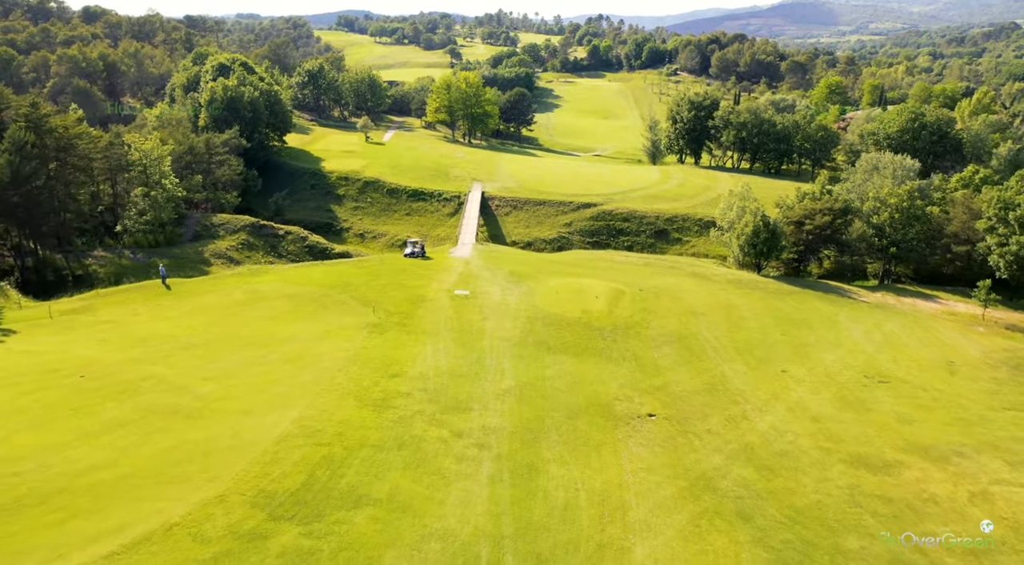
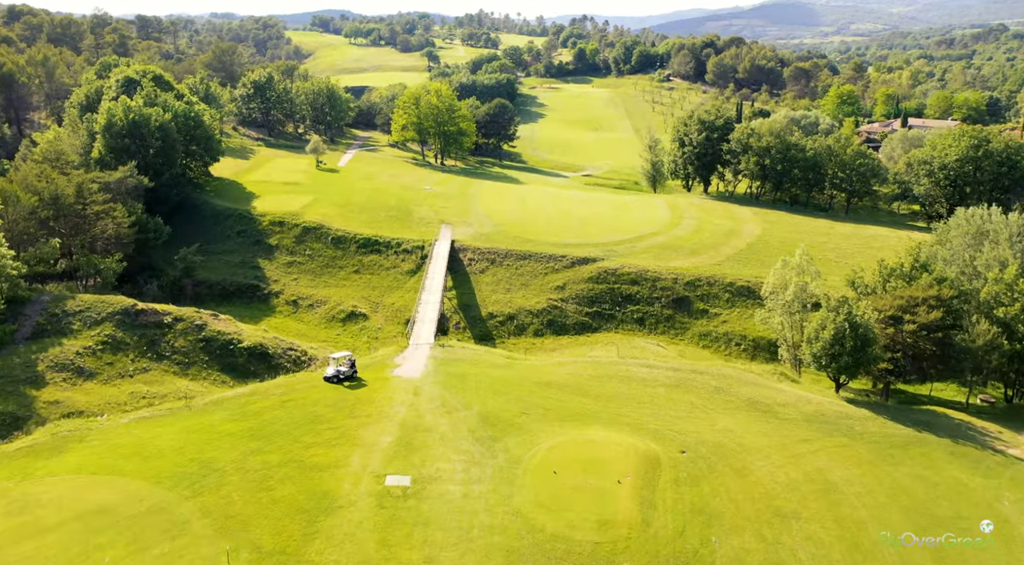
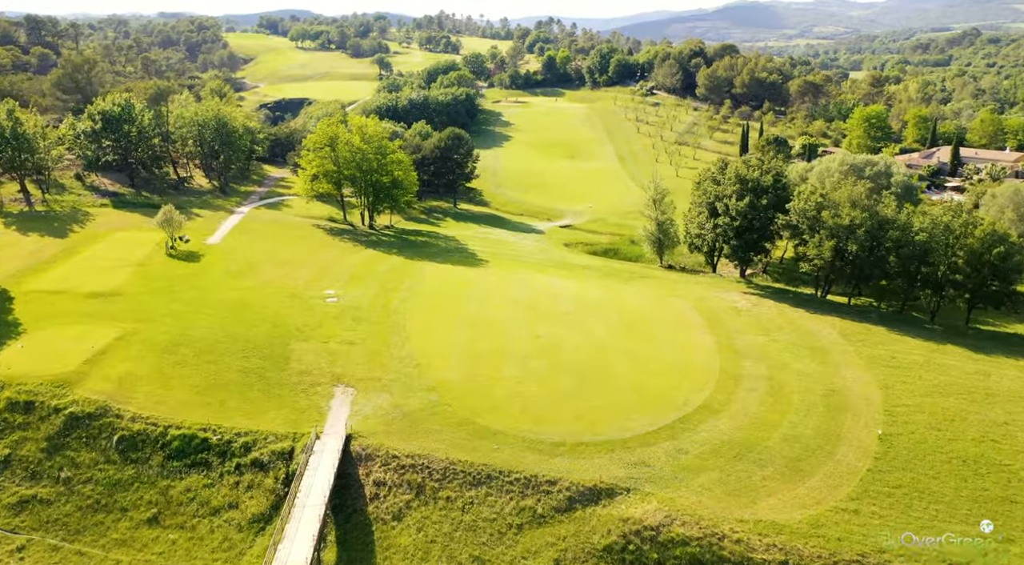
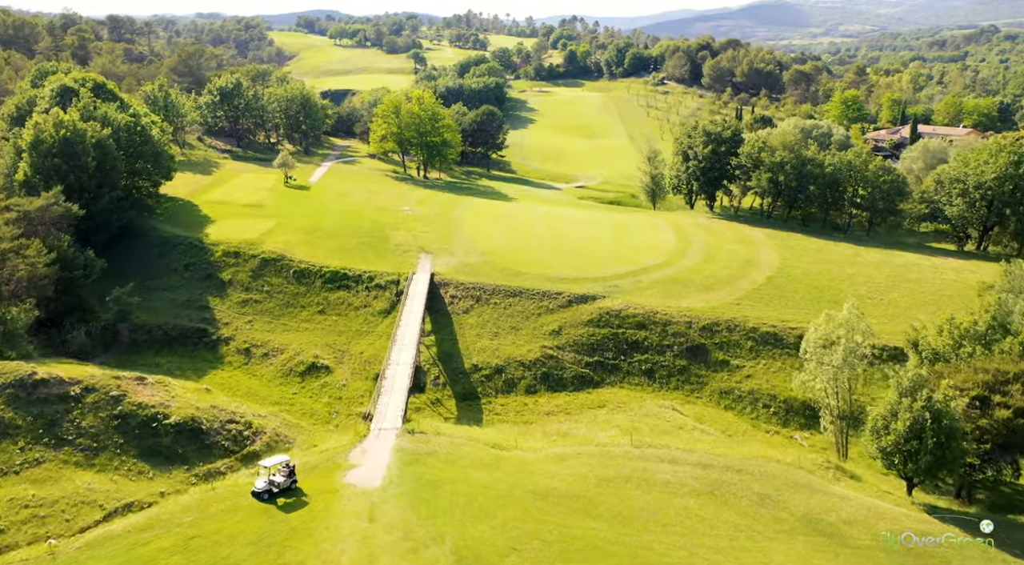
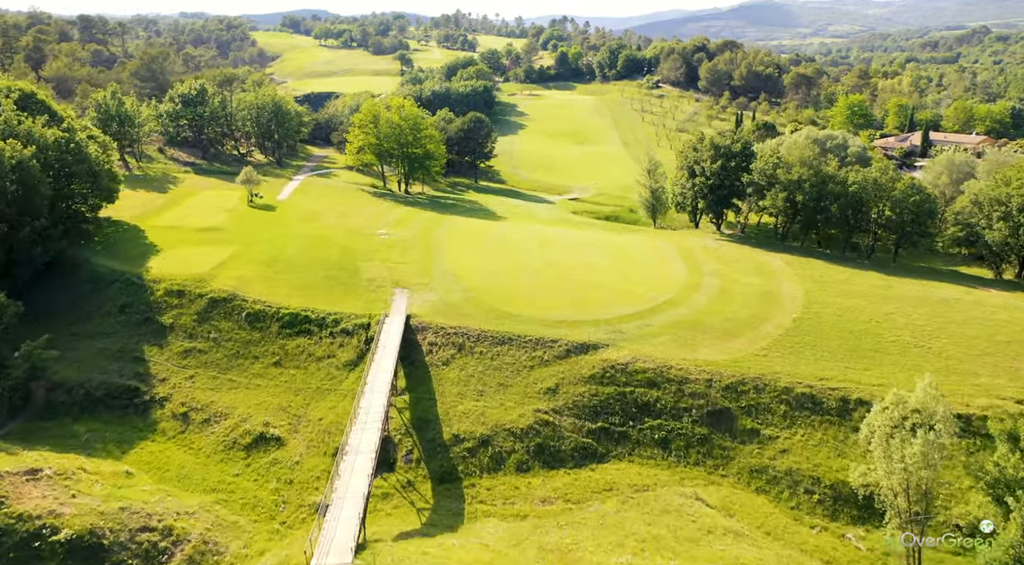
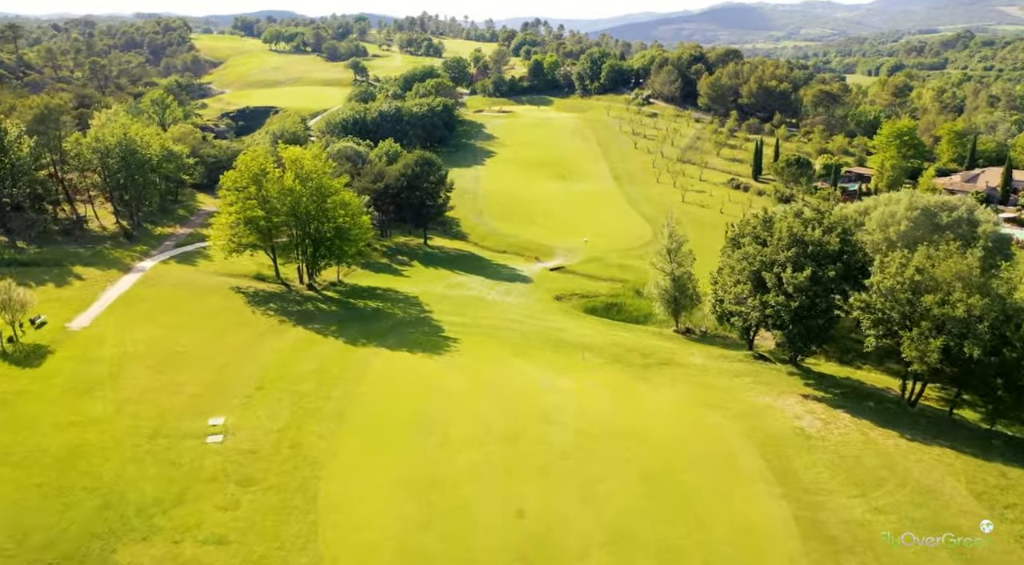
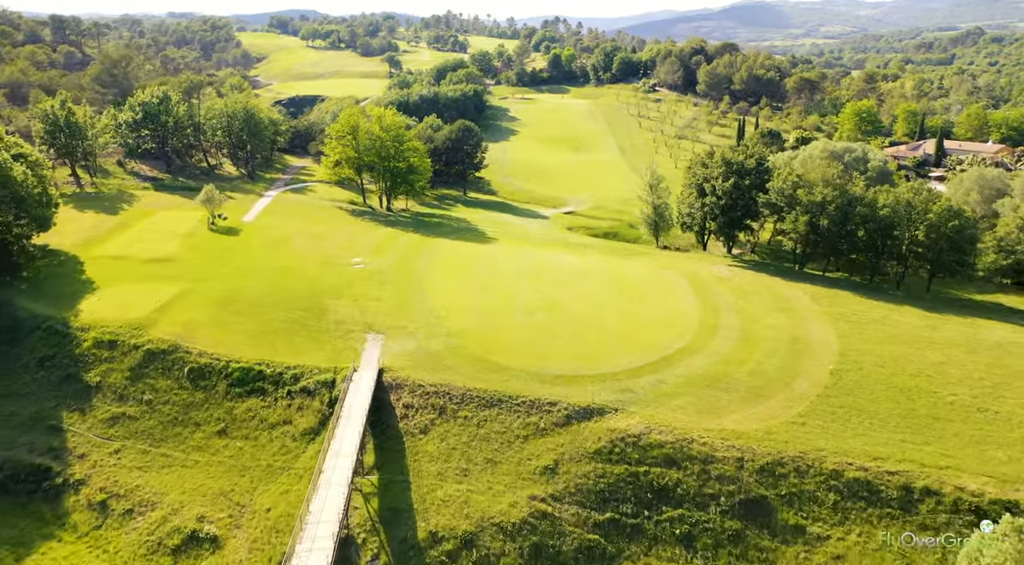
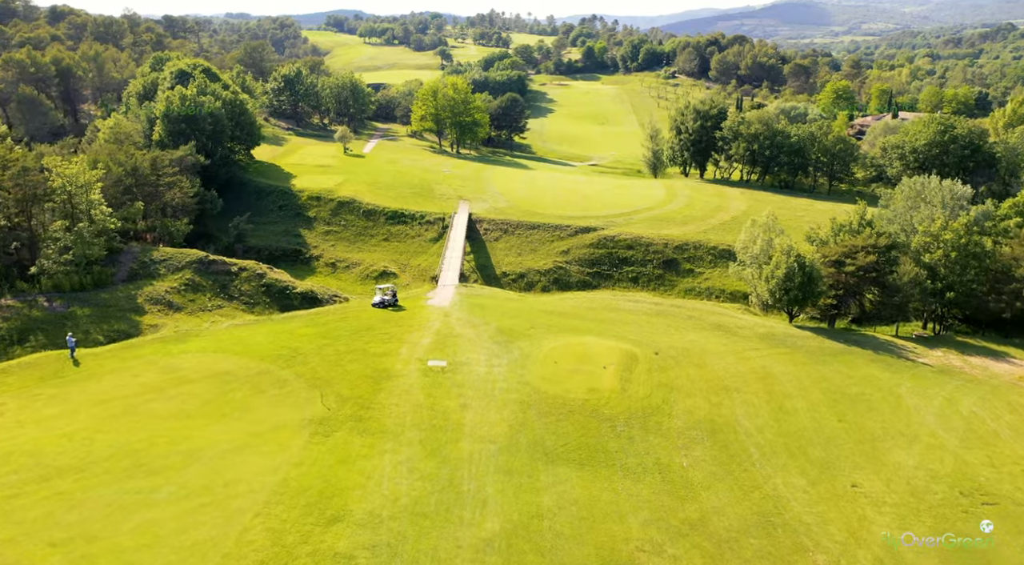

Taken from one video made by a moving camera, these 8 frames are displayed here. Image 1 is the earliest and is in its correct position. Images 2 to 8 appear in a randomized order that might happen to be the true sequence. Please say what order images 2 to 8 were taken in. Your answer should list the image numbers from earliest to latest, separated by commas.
8, 2, 4, 5, 7, 3, 6
